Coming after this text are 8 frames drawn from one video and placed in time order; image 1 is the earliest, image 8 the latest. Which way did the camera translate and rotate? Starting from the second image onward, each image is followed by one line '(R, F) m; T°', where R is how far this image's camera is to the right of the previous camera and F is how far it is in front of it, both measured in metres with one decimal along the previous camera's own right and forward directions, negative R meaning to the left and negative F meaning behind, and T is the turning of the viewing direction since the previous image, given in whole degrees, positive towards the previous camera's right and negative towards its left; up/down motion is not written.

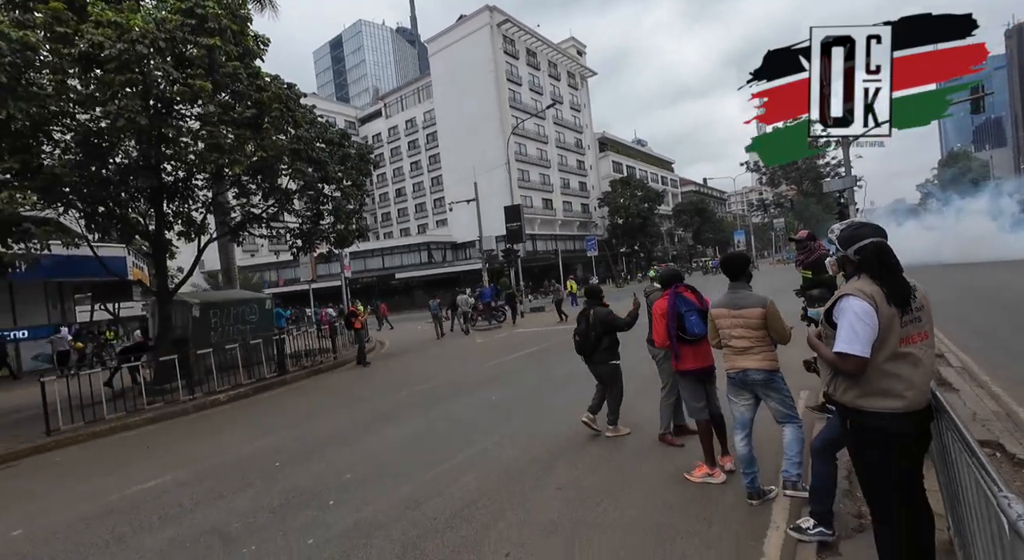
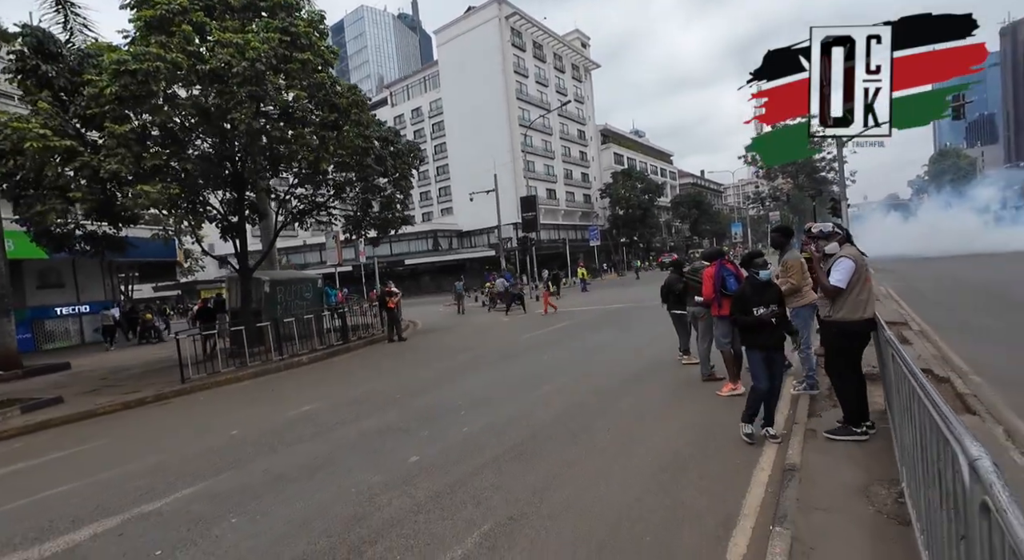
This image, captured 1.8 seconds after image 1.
(-1.1, -1.8) m; +1°
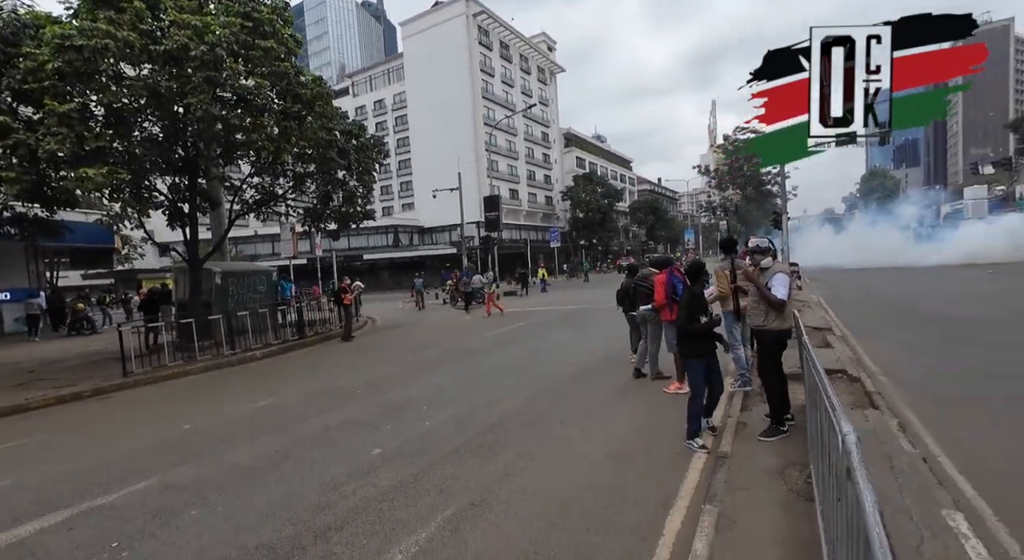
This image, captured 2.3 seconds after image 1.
(0.0, -0.2) m; +4°
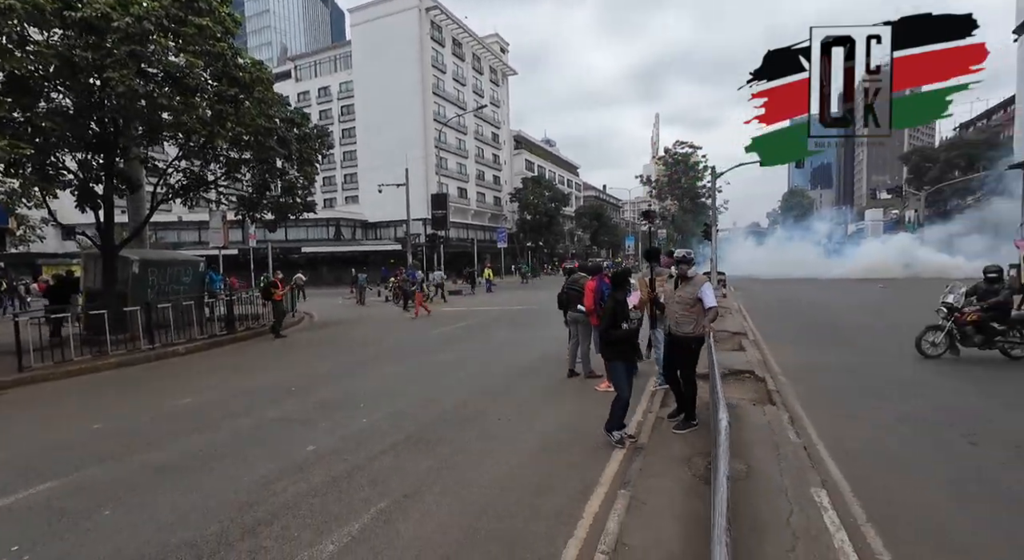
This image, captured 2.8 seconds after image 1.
(0.0, -0.1) m; +6°
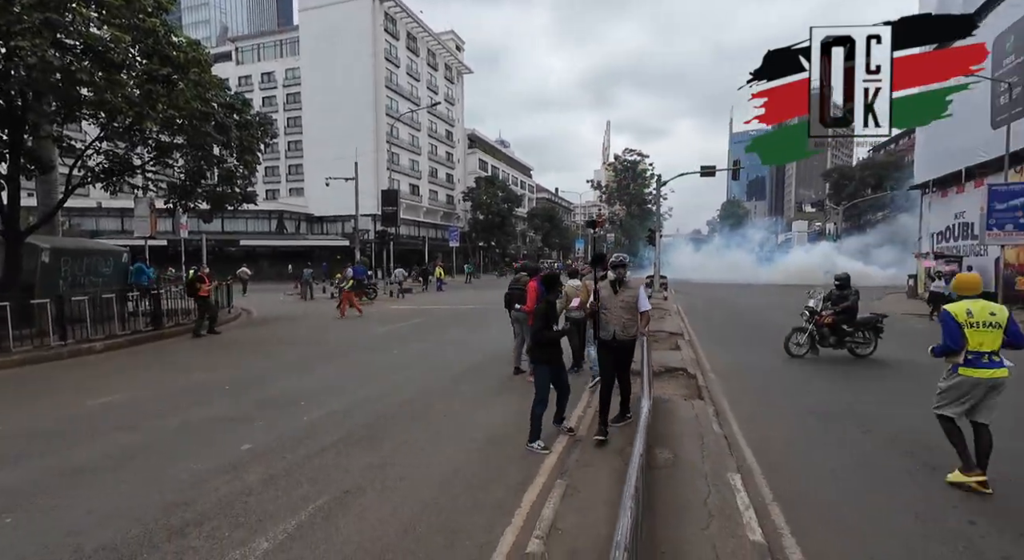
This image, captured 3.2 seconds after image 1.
(0.0, -0.1) m; +5°
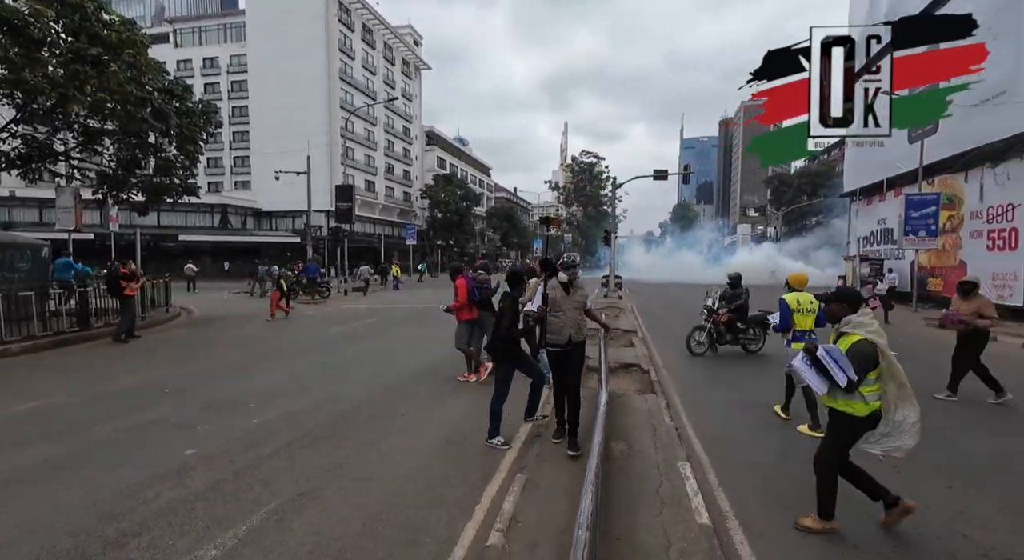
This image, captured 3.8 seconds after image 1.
(0.0, +0.1) m; +5°
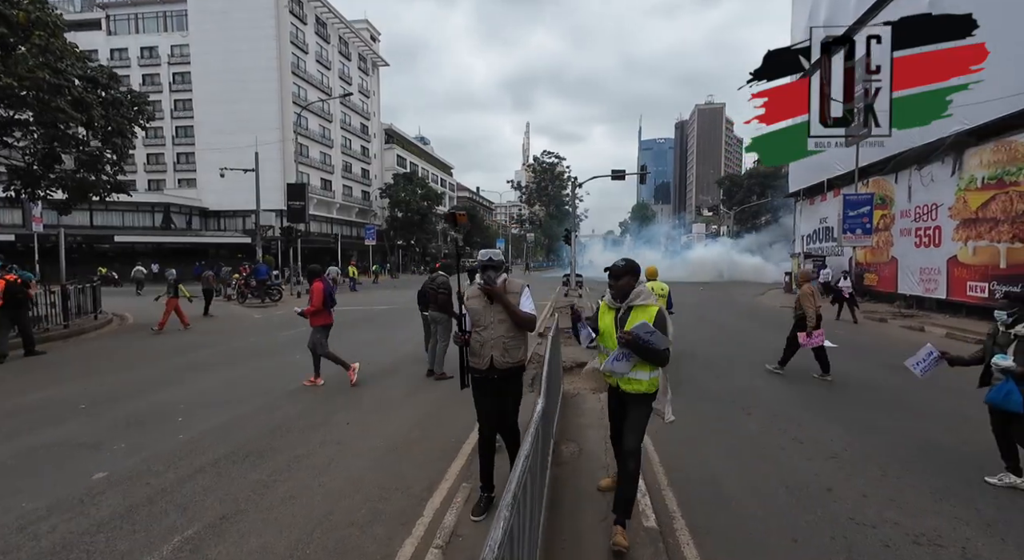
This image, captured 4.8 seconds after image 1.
(+0.1, +0.2) m; +4°
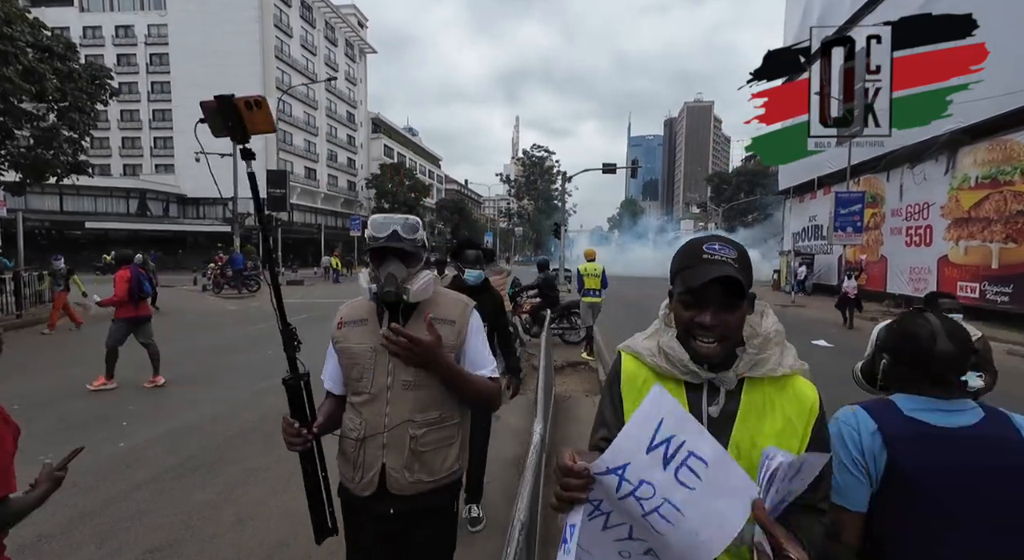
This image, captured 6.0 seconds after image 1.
(0.0, +0.5) m; +1°
